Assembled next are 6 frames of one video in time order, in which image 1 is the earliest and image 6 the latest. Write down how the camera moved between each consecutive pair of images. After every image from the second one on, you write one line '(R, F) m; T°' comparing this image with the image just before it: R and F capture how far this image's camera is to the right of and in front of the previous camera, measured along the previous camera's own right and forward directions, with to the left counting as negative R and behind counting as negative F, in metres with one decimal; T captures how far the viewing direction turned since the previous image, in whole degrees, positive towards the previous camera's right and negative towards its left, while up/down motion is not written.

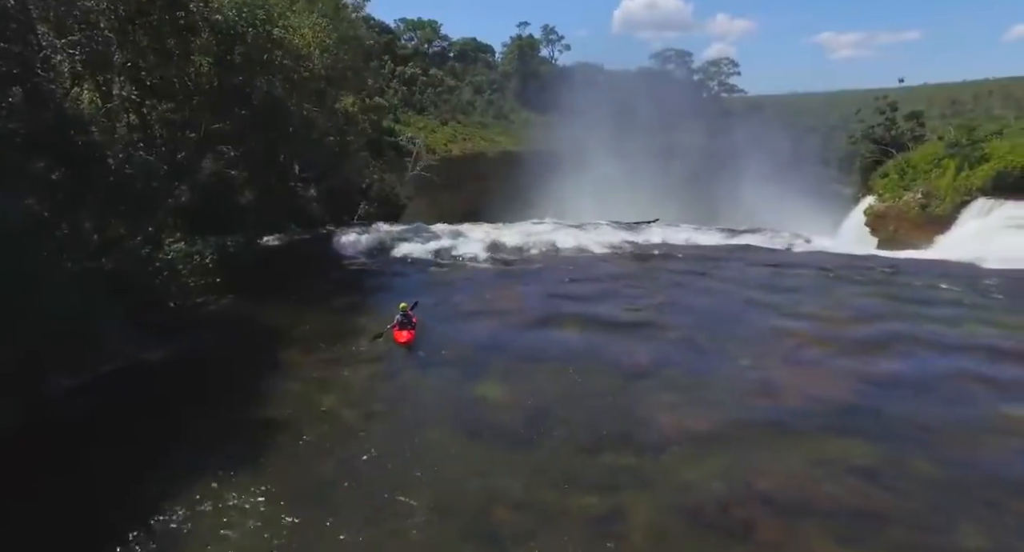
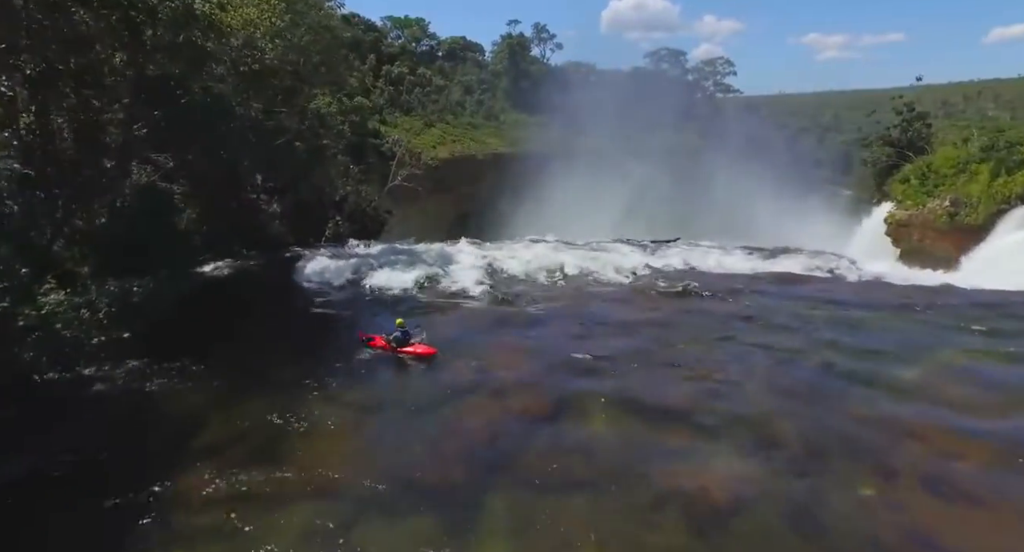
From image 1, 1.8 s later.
(-0.2, +3.4) m; +1°
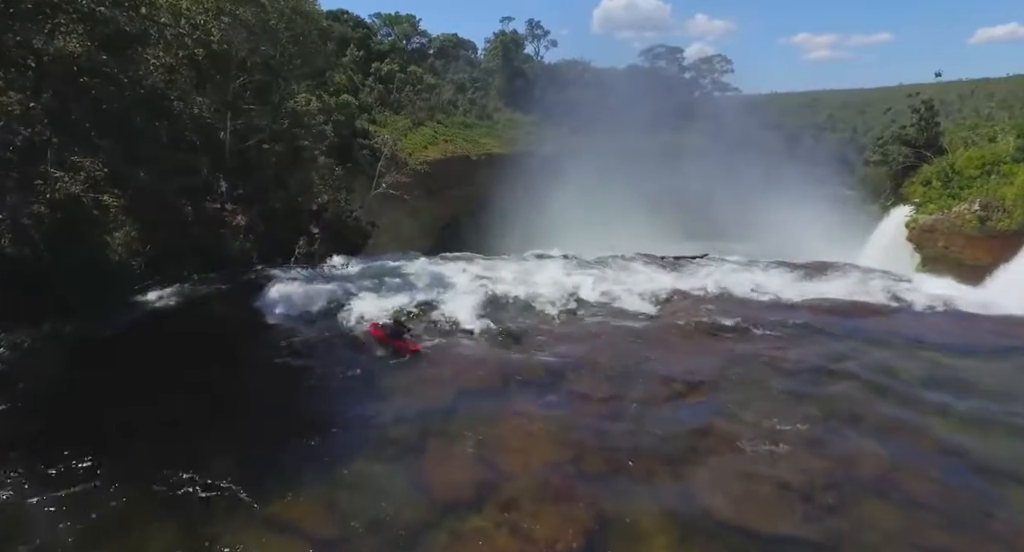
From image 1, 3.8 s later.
(-0.3, +2.8) m; +1°
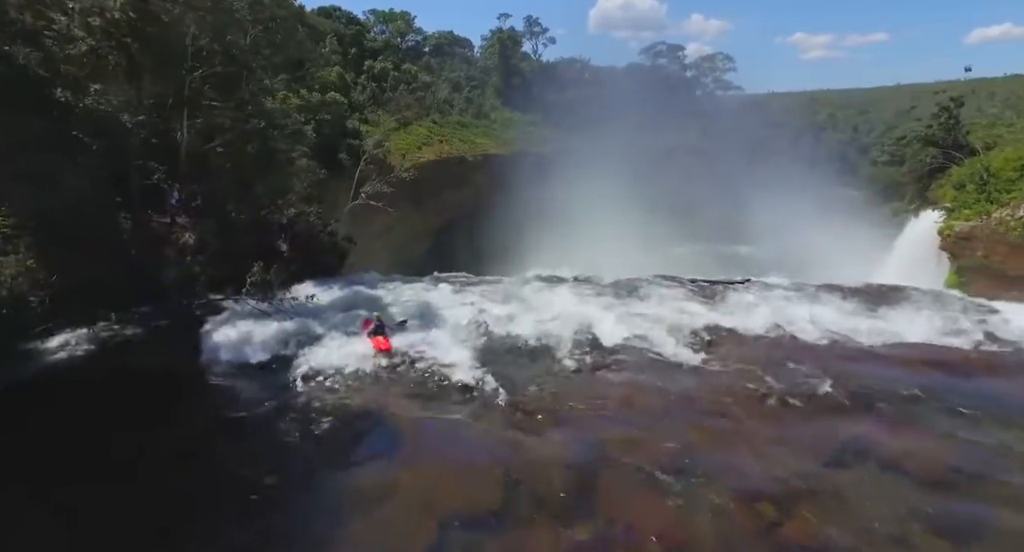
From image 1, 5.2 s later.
(-0.2, +3.0) m; 0°
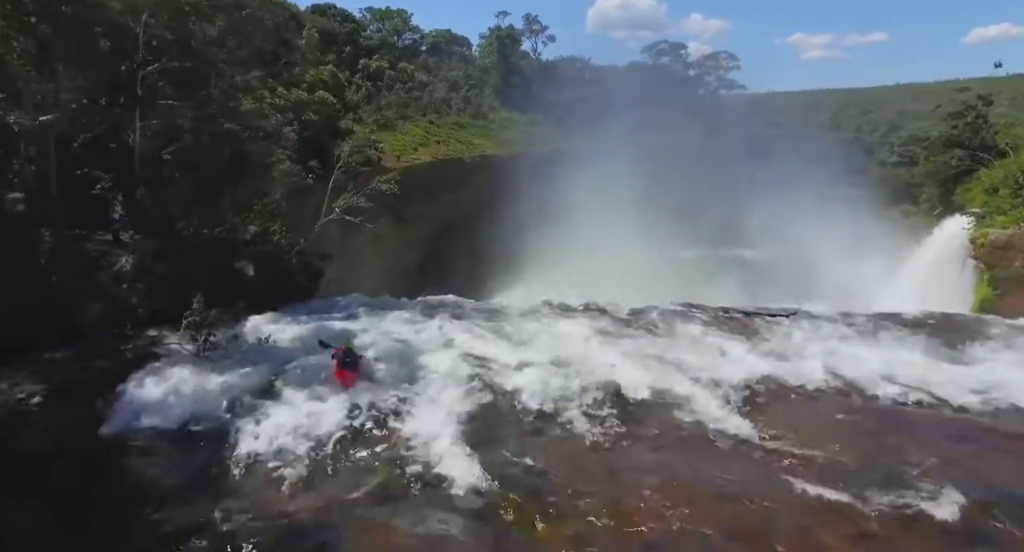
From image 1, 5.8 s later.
(0.0, +2.5) m; 0°
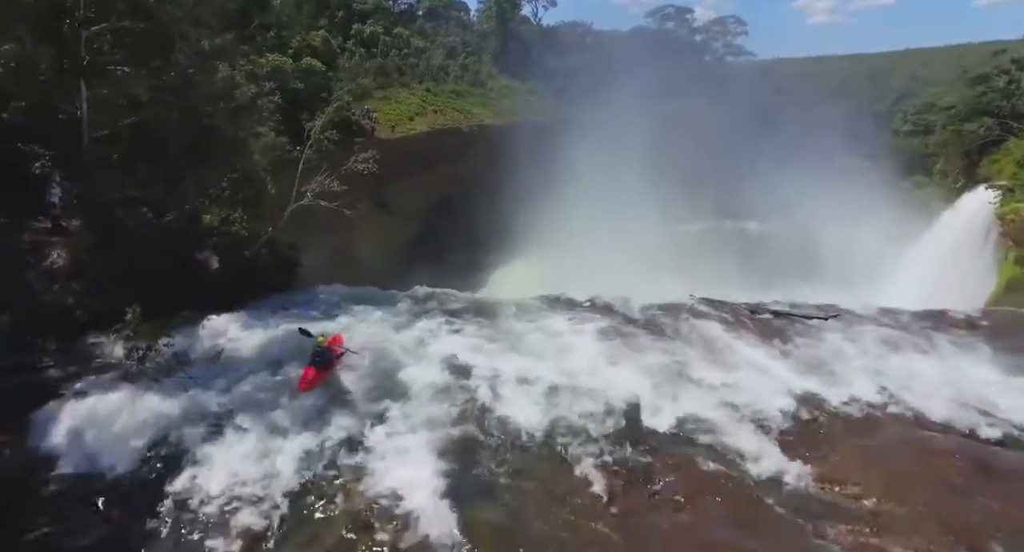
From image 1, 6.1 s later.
(0.0, +1.9) m; 0°
